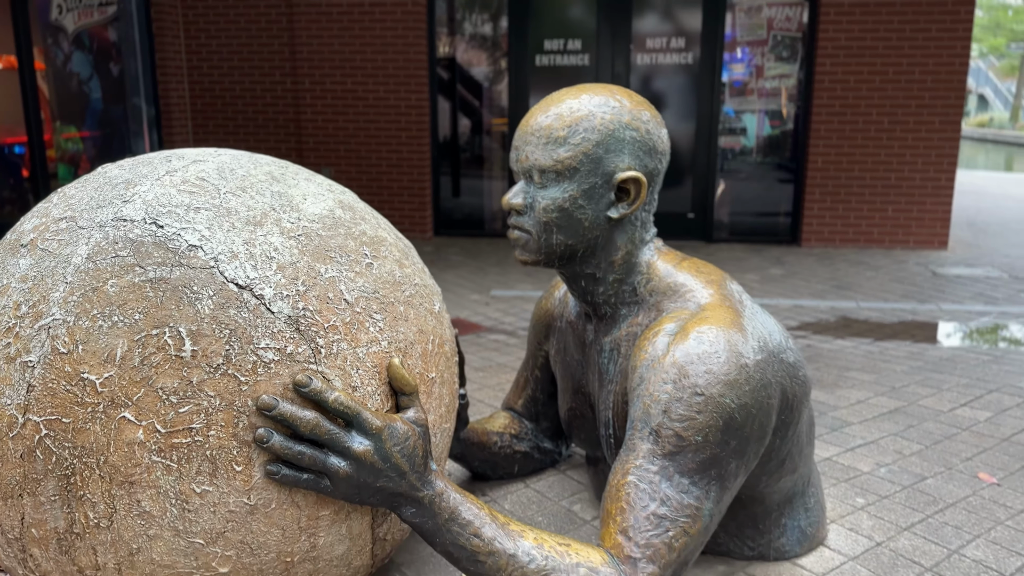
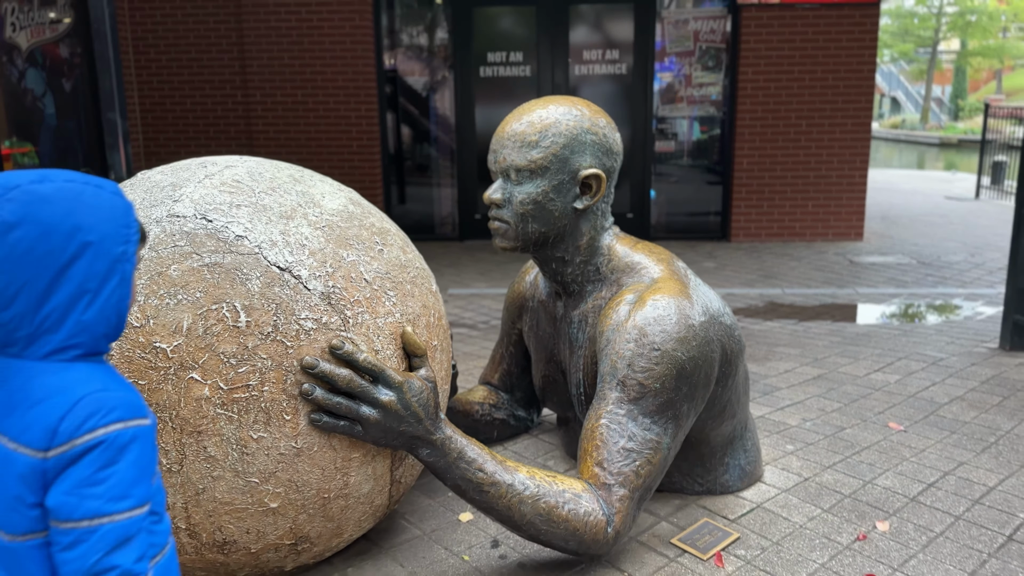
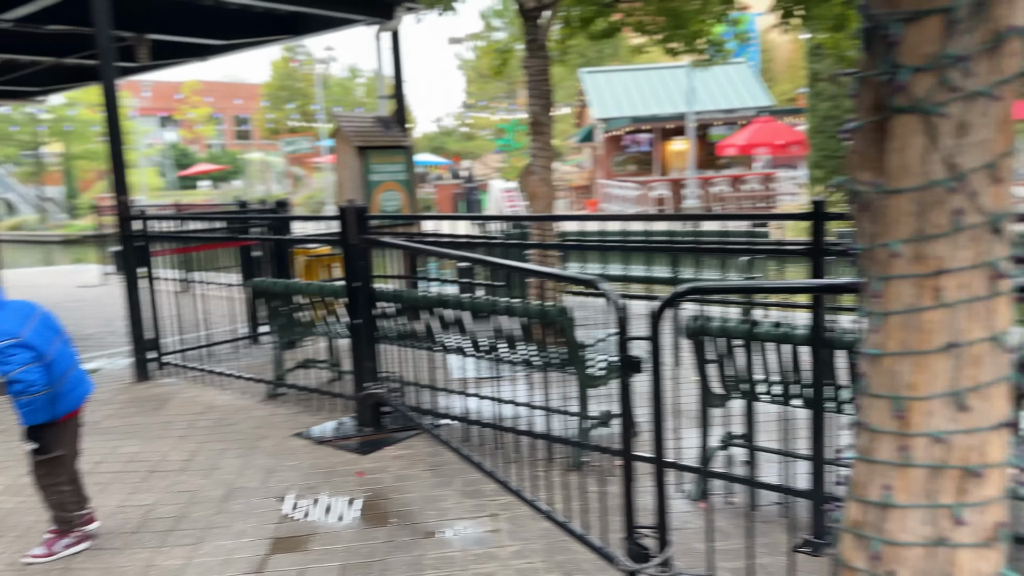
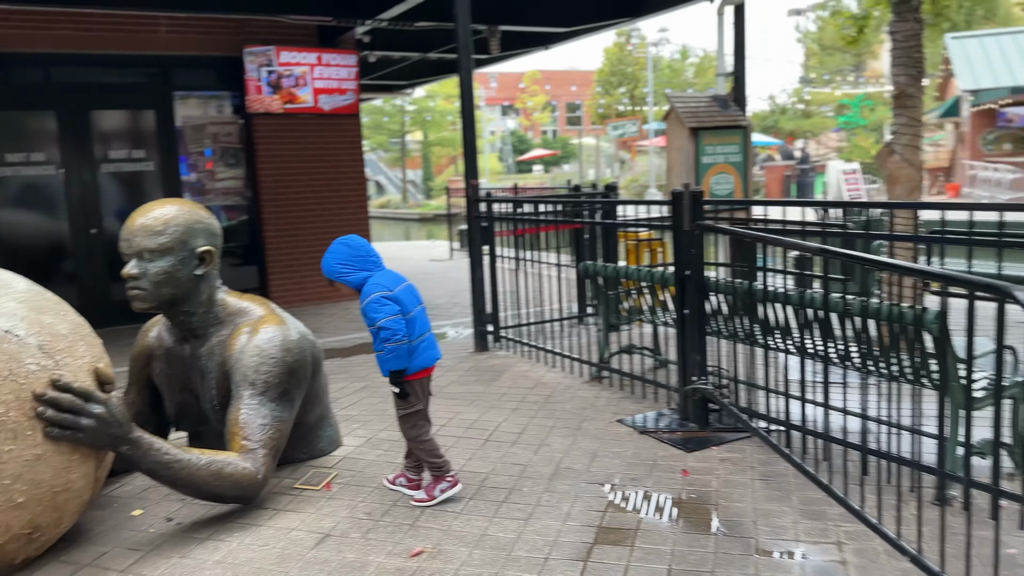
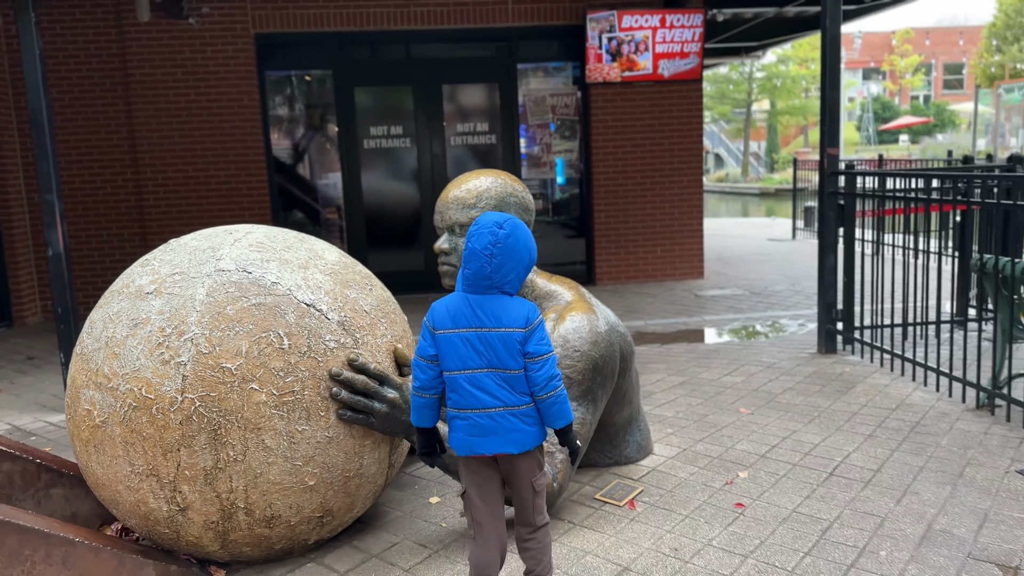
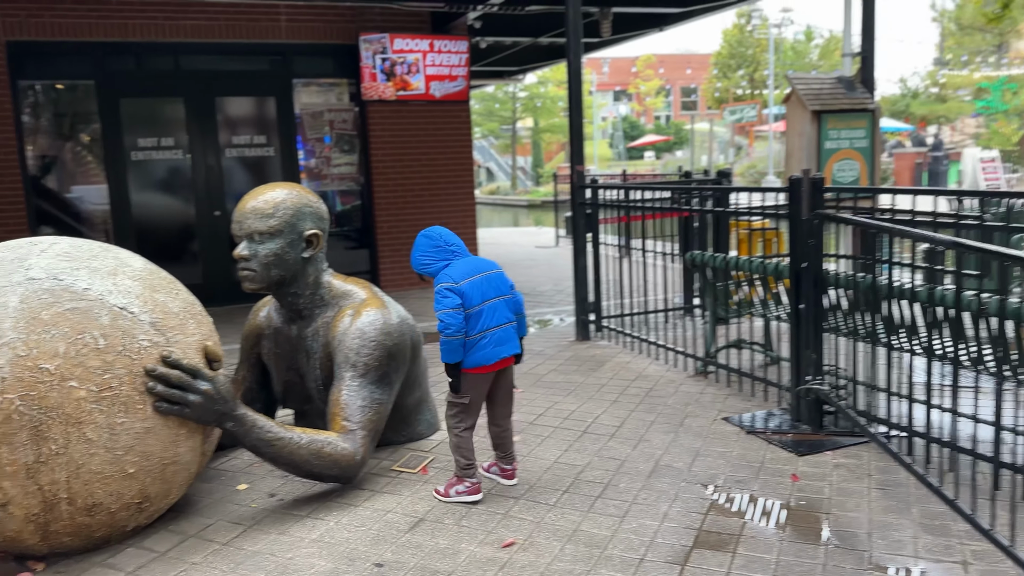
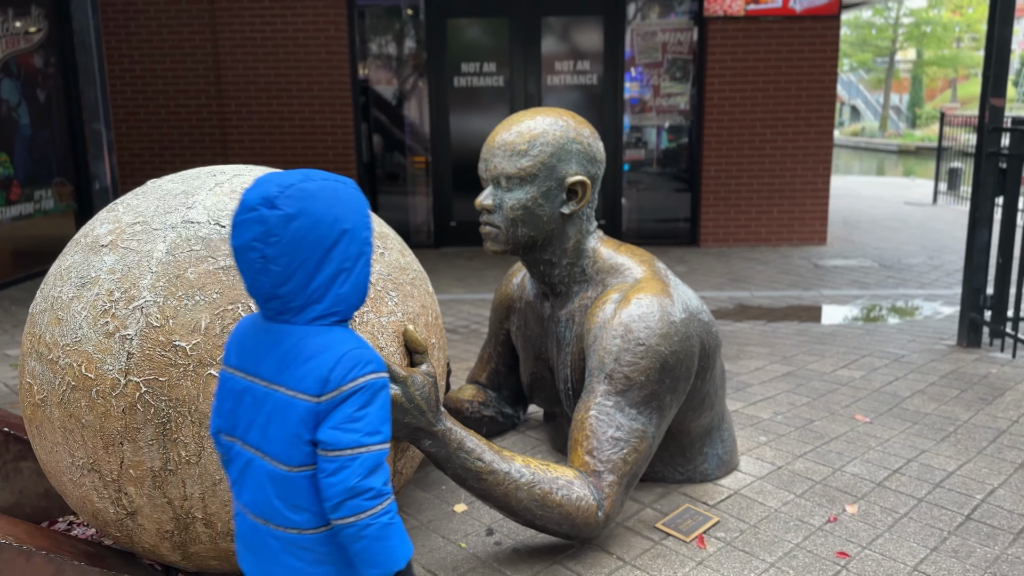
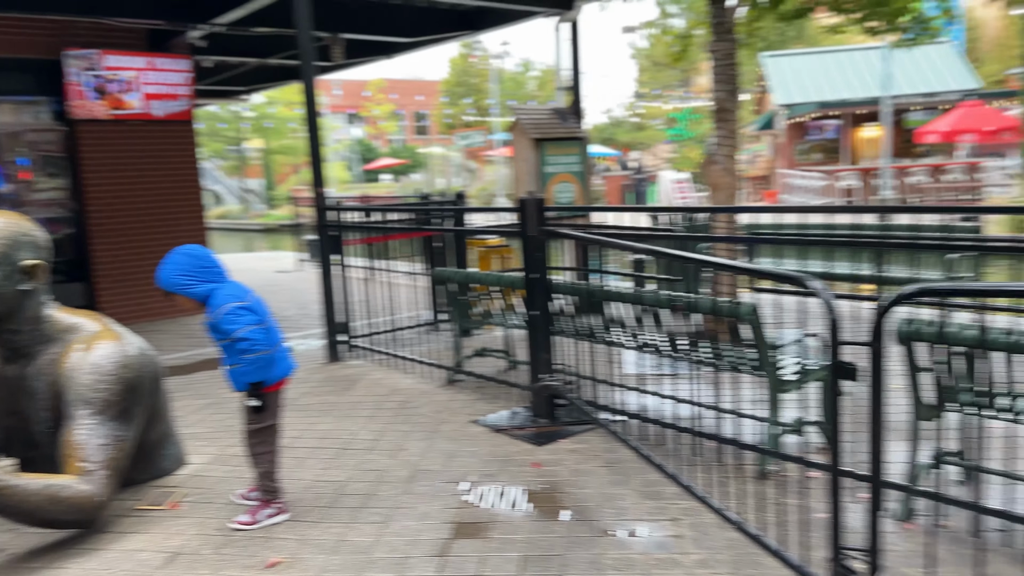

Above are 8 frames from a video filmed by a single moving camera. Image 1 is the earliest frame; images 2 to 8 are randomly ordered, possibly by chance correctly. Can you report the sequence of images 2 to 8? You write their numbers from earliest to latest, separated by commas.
2, 7, 5, 6, 4, 8, 3
